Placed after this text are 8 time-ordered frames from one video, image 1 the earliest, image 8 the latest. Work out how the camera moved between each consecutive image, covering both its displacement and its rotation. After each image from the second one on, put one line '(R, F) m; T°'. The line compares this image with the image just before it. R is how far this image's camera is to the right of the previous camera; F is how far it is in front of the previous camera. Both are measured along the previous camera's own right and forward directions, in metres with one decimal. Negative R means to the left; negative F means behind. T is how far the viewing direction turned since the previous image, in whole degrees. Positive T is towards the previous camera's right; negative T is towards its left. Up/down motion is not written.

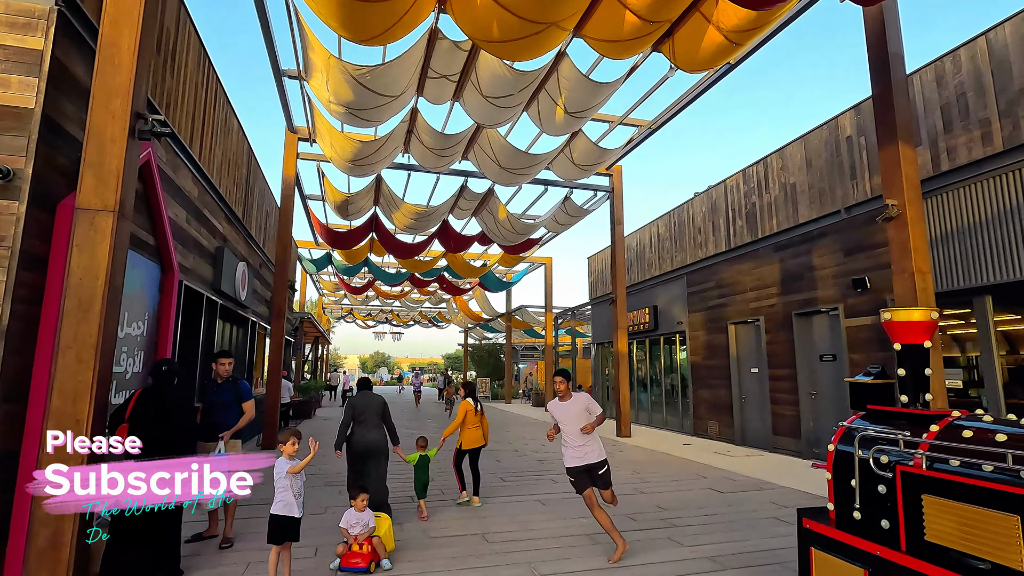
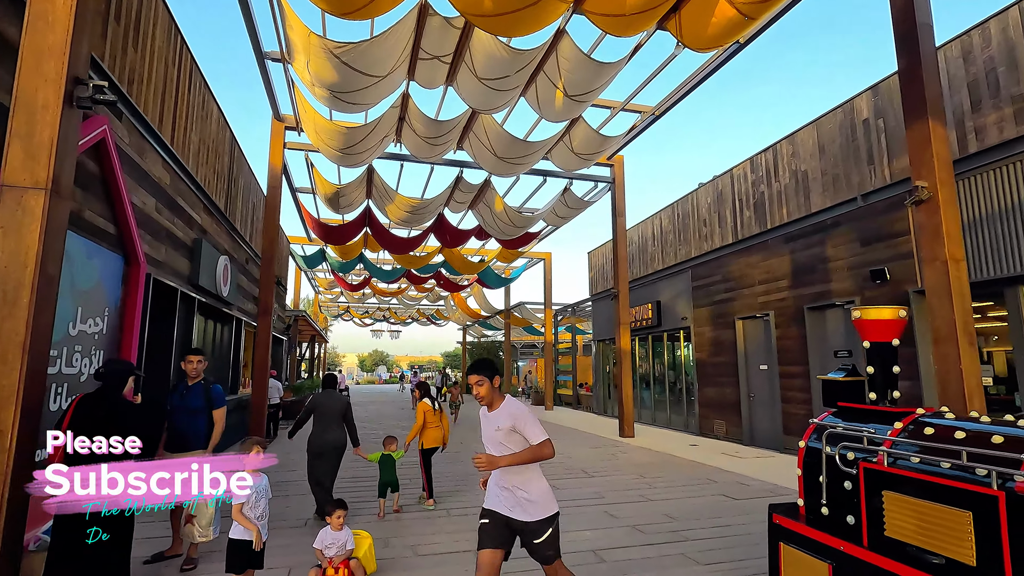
(0.0, +0.4) m; 0°
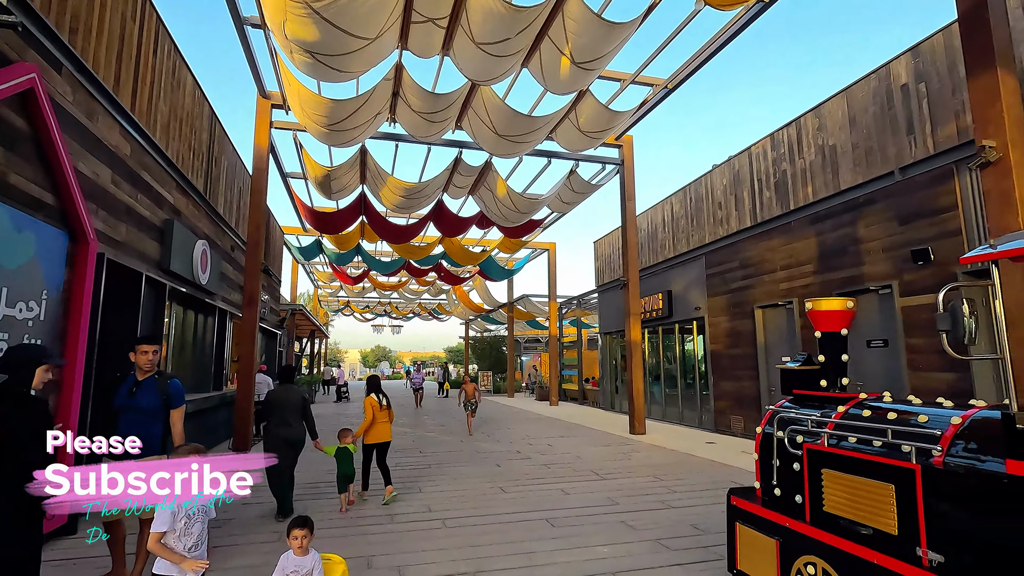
(0.0, +0.6) m; 0°
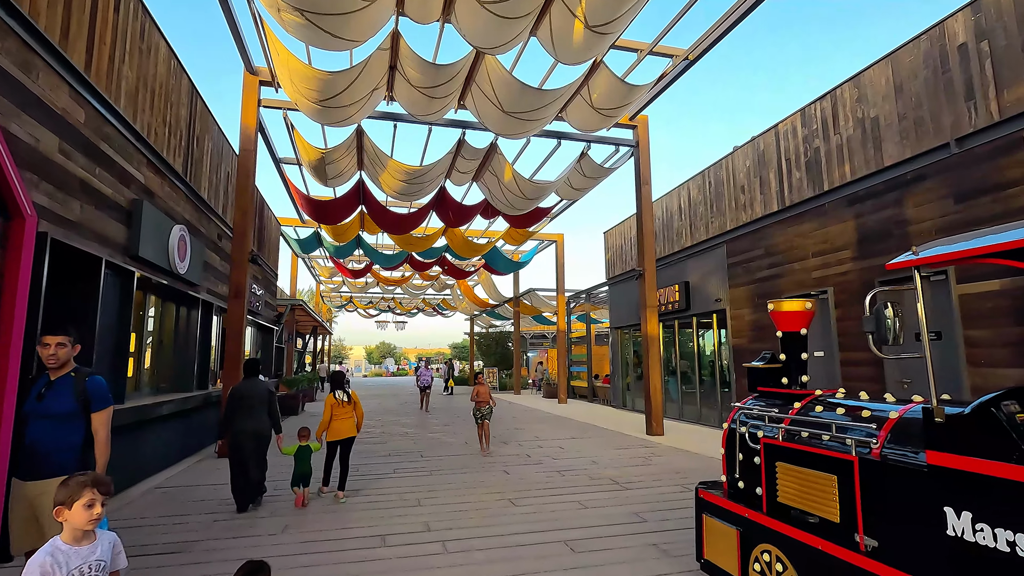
(0.0, +0.6) m; -1°
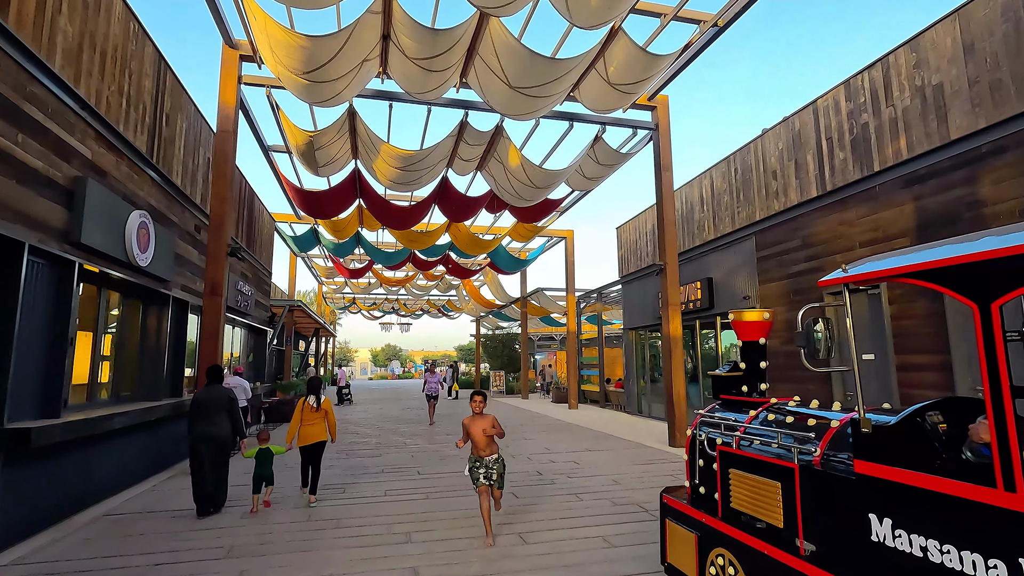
(0.0, +0.8) m; -1°
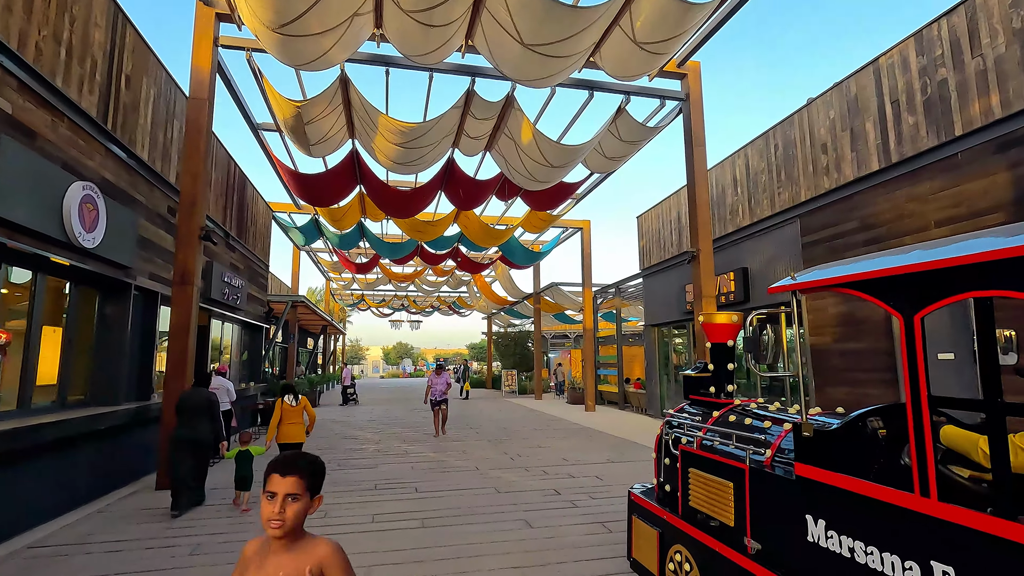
(0.0, +0.9) m; -1°
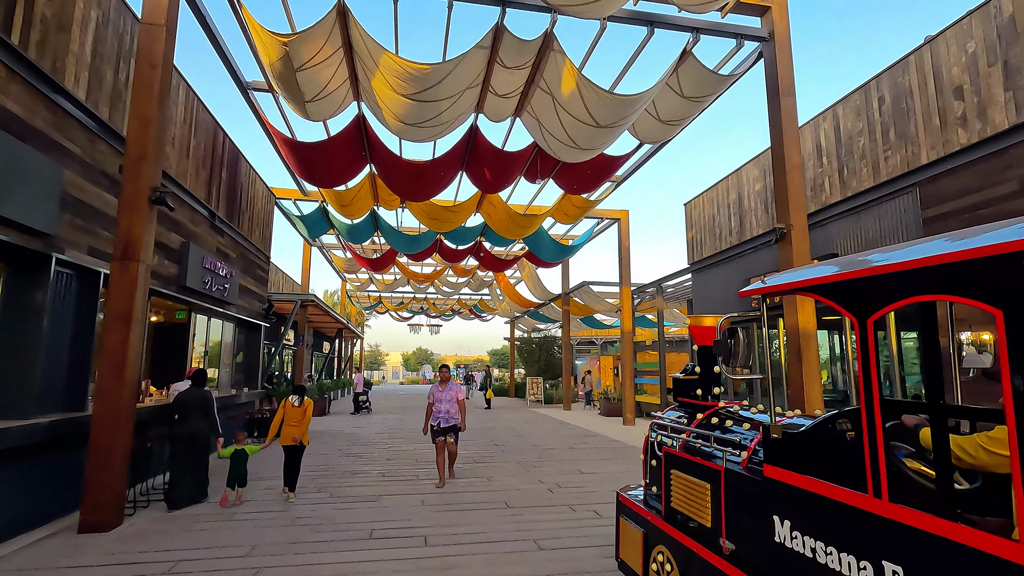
(-0.2, +1.4) m; -2°
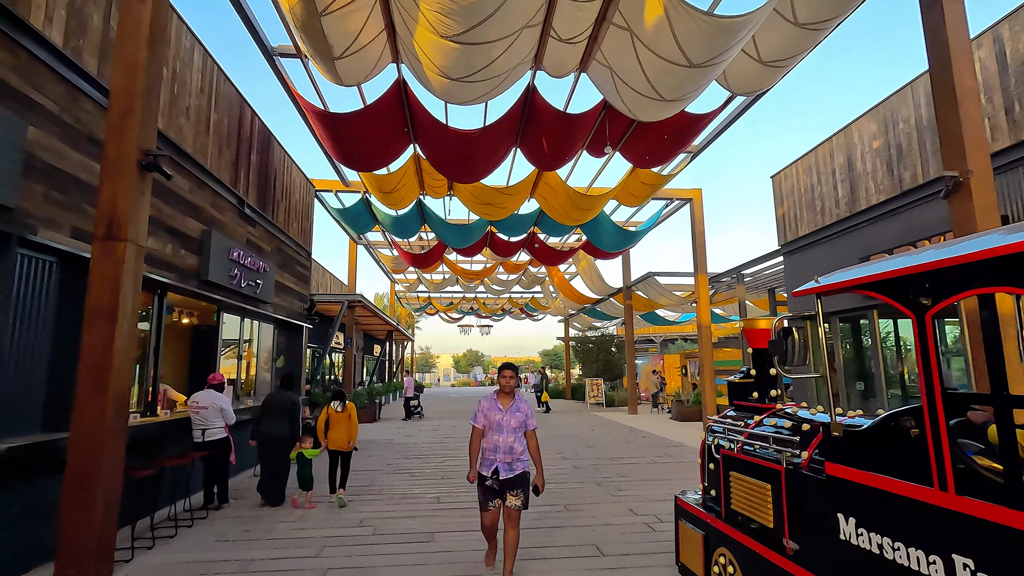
(-0.3, +1.1) m; -5°
